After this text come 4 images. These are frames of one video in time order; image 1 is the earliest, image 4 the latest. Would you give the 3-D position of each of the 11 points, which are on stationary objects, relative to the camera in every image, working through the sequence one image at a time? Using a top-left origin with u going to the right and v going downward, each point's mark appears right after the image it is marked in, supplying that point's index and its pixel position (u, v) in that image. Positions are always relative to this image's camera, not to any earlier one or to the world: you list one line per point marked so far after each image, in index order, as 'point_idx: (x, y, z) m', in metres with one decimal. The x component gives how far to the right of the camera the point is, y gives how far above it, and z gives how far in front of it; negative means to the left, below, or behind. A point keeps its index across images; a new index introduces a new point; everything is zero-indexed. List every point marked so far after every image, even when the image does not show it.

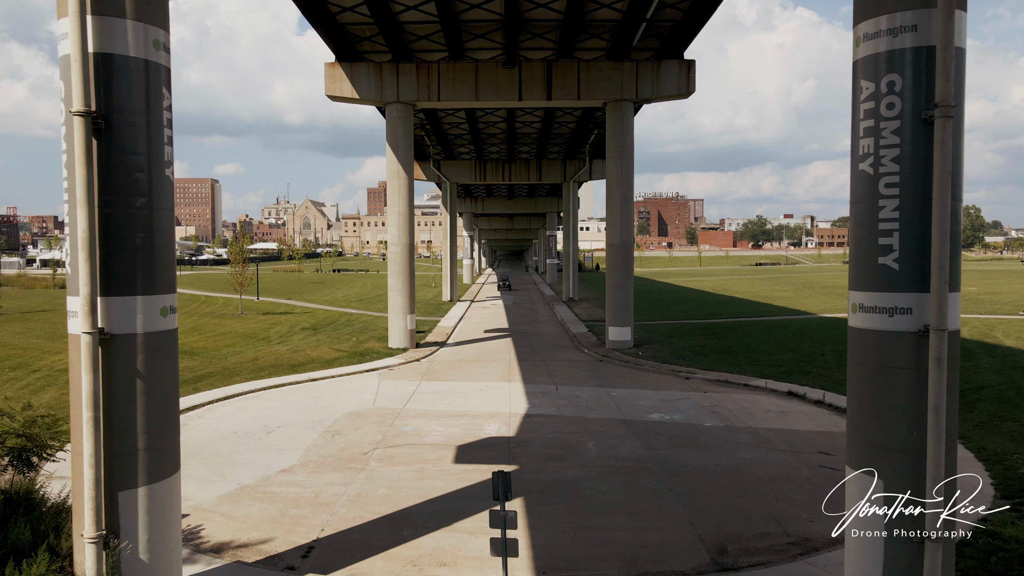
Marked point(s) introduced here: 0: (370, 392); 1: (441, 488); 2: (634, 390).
0: (-3.7, -2.8, +19.7) m
1: (-1.1, -3.2, +11.9) m
2: (+3.1, -2.7, +19.7) m
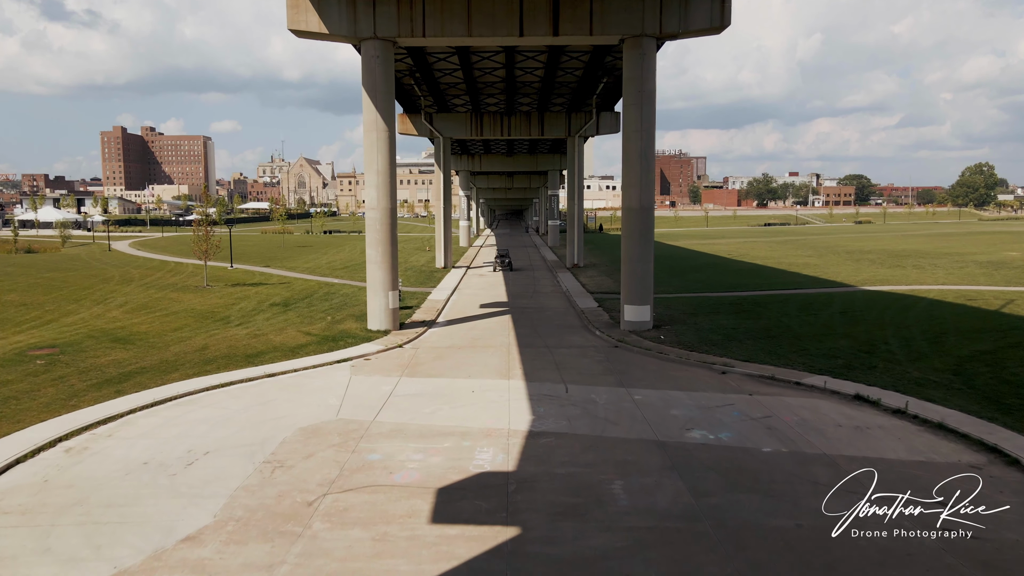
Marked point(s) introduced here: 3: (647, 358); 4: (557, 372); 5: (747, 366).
0: (-3.7, -2.3, +16.0) m
1: (-1.1, -3.1, +8.2) m
2: (+3.1, -2.2, +15.9) m
3: (+3.5, -1.8, +19.2) m
4: (+1.1, -2.0, +17.8) m
5: (+5.6, -1.9, +17.8) m
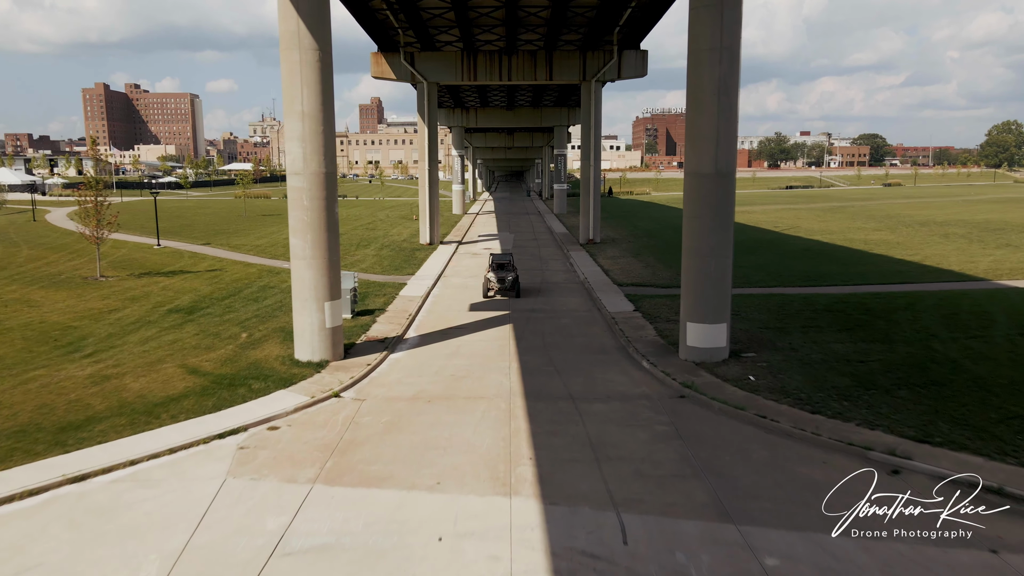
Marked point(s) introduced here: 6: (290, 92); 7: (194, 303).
0: (-3.7, -2.8, +8.1) m
1: (-1.1, -4.0, +0.4) m
2: (+3.2, -2.7, +8.0) m
3: (+3.5, -2.1, +11.3) m
4: (+1.1, -2.4, +9.9) m
5: (+5.6, -2.3, +9.9) m
6: (-4.2, +3.7, +14.4) m
7: (-8.3, -0.4, +19.9) m
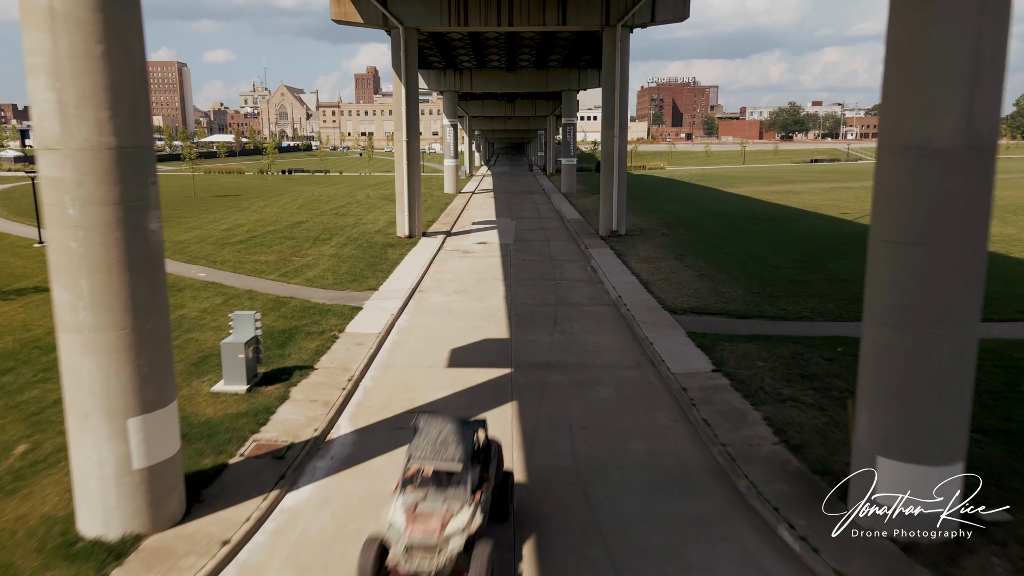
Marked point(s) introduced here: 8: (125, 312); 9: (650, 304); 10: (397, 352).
0: (-3.6, -4.0, +0.5) m
1: (-1.0, -5.5, -7.2) m
2: (+3.2, -3.9, +0.4) m
3: (+3.6, -3.2, +3.6) m
4: (+1.2, -3.5, +2.3) m
5: (+5.7, -3.4, +2.3) m
6: (-4.2, +2.8, +6.5) m
7: (-8.3, -1.1, +12.2) m
8: (-3.6, -0.2, +7.1) m
9: (+3.1, -0.4, +16.8) m
10: (-2.2, -1.2, +13.9) m
